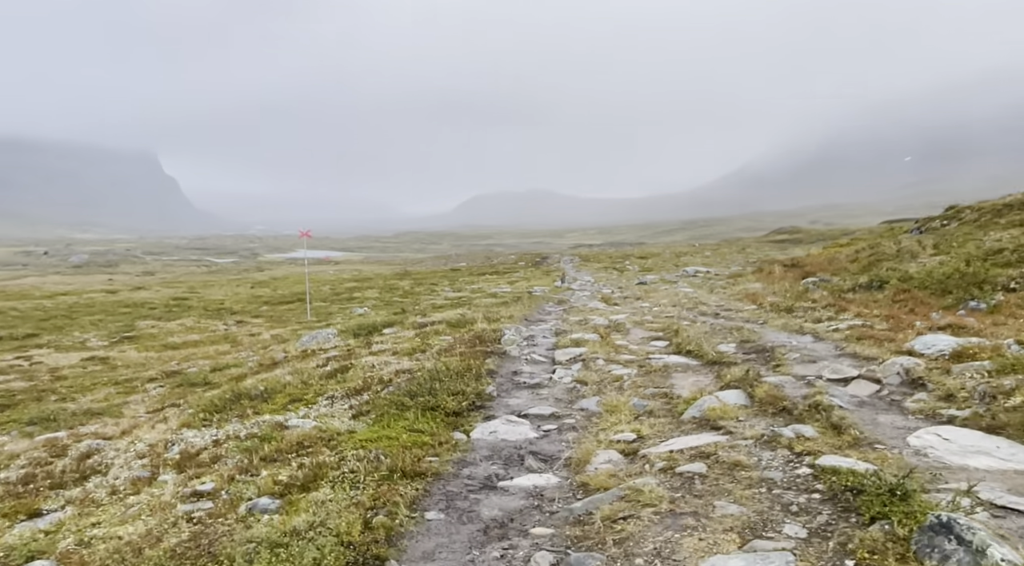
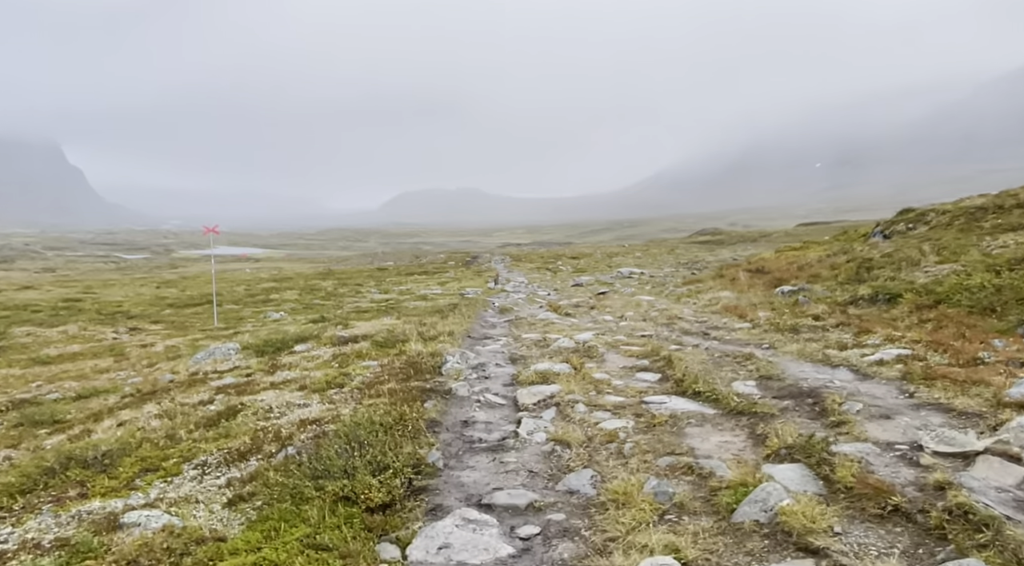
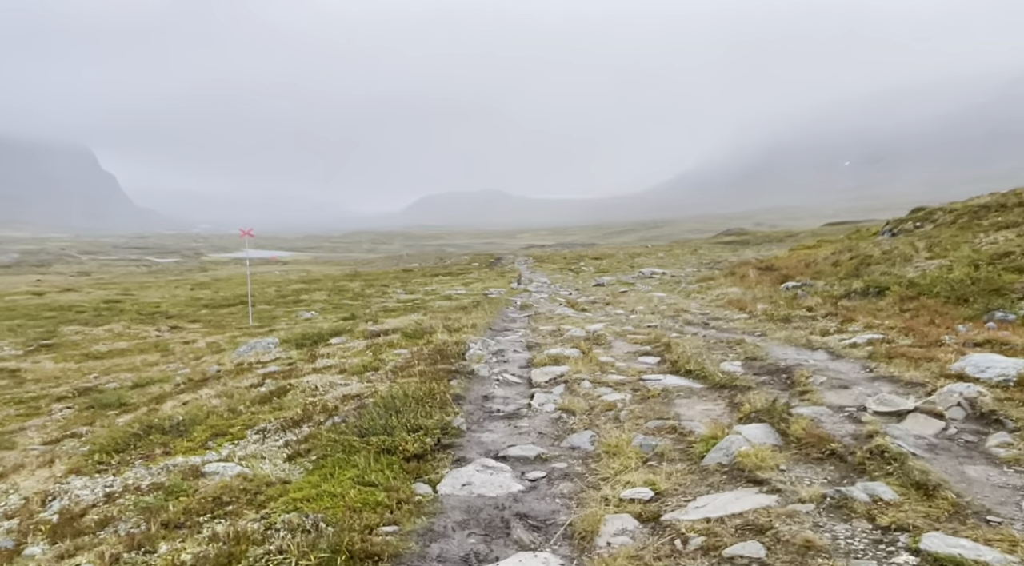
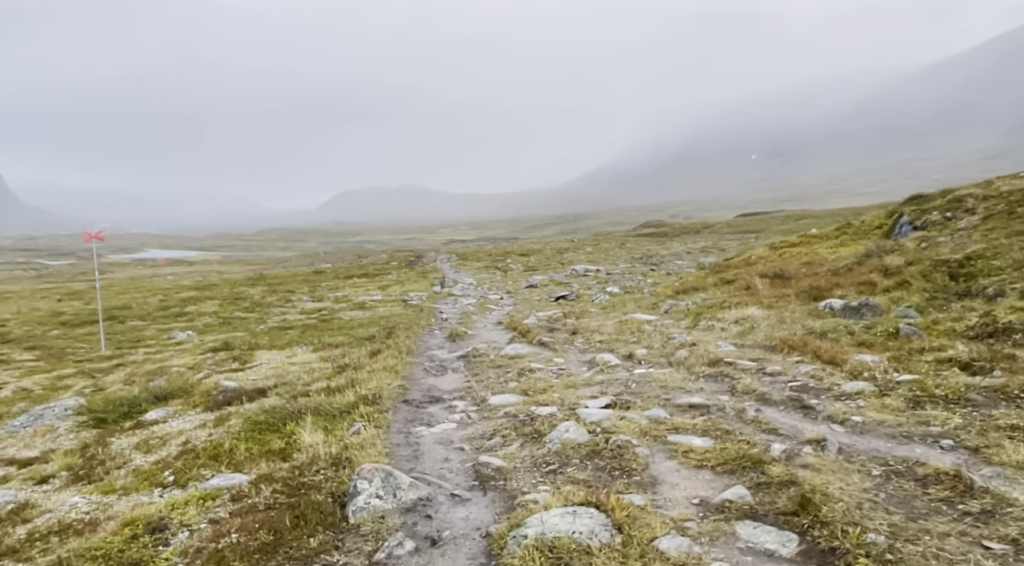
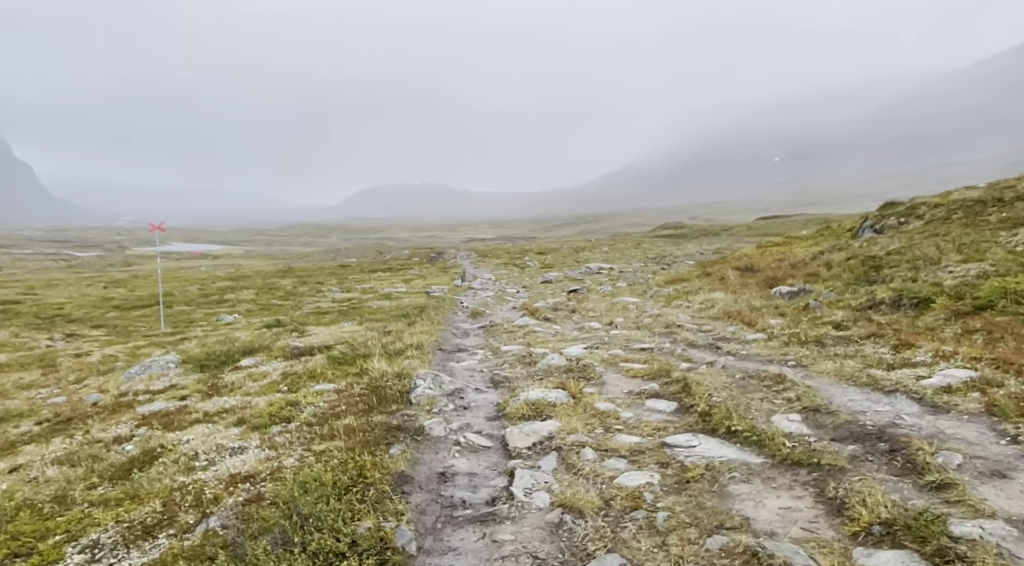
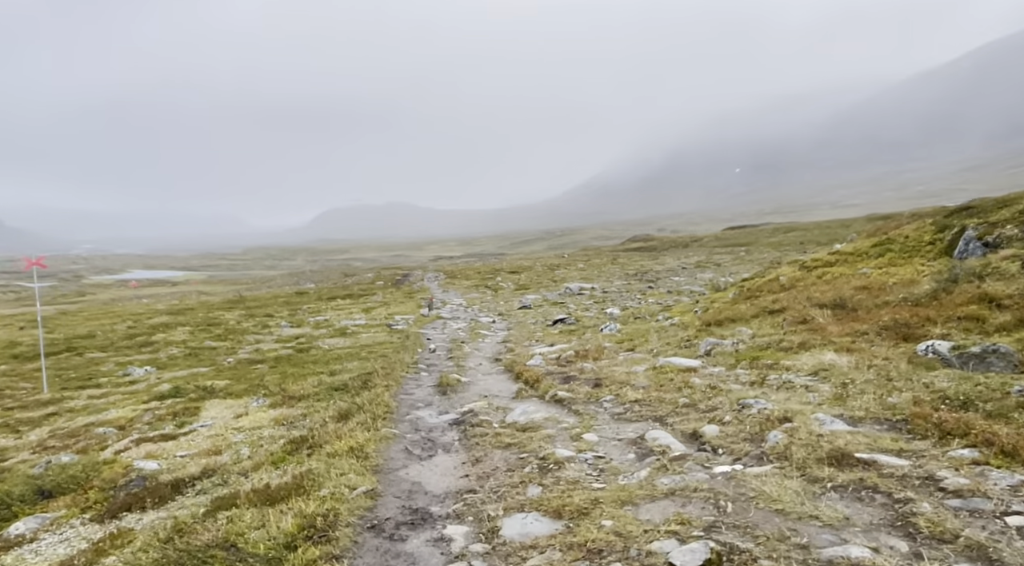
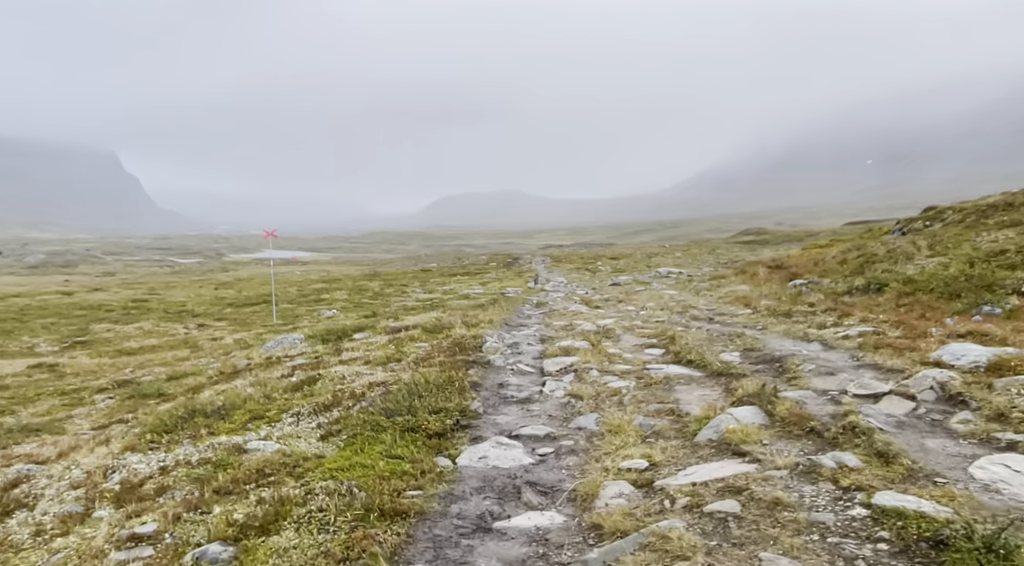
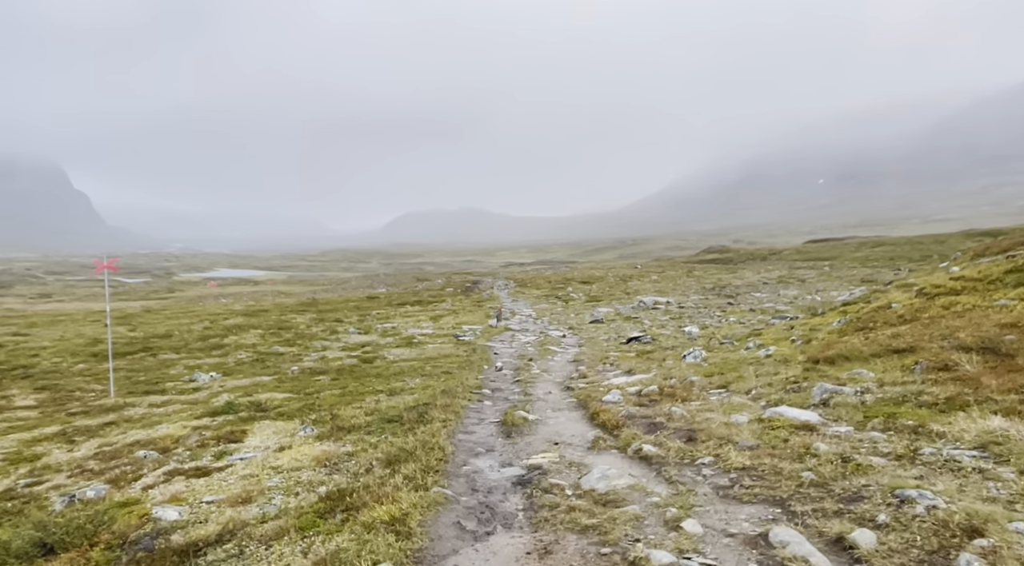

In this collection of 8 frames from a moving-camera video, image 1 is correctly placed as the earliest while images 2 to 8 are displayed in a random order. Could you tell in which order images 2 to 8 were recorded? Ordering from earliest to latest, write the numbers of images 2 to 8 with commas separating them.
7, 3, 2, 5, 4, 6, 8
